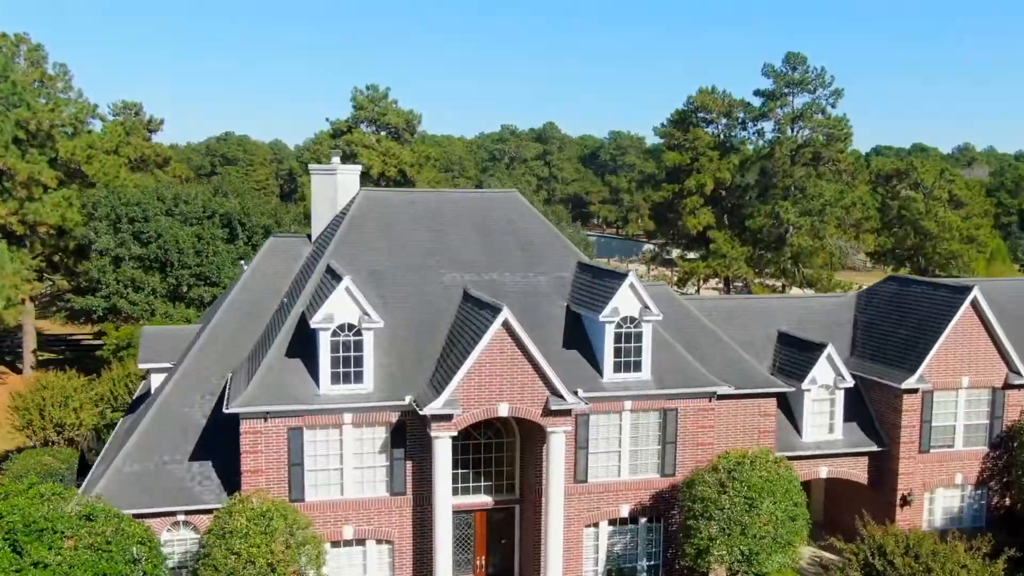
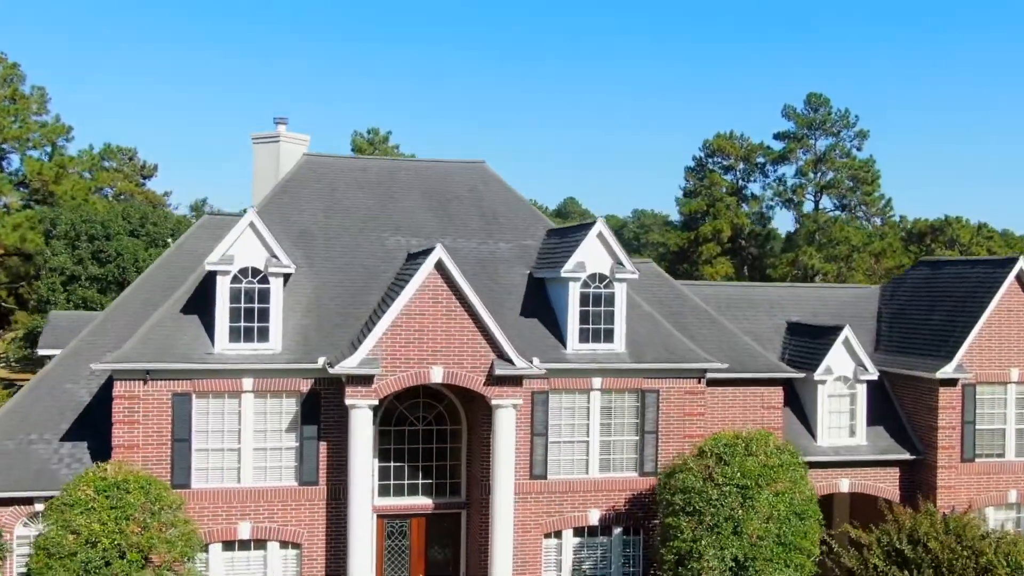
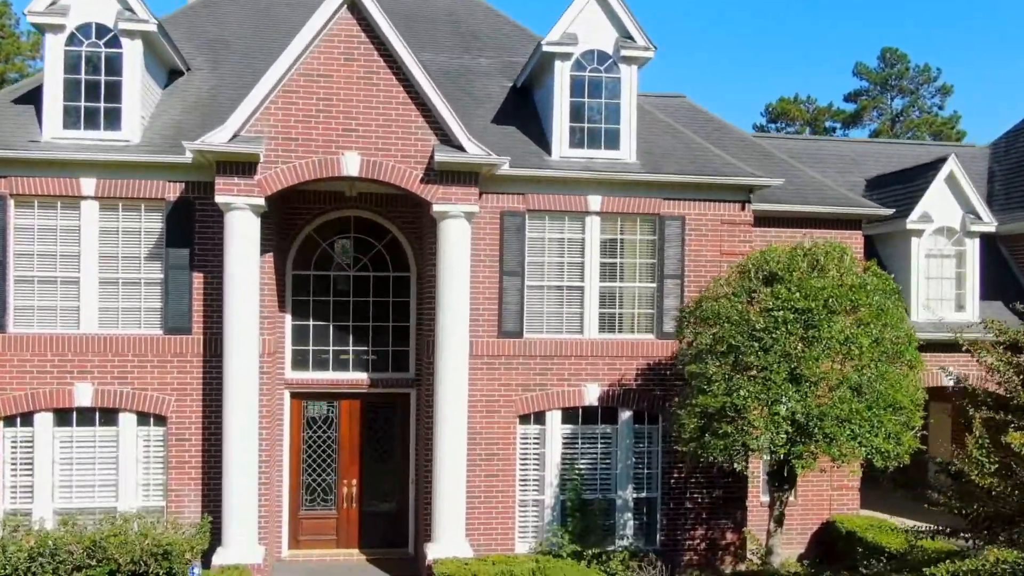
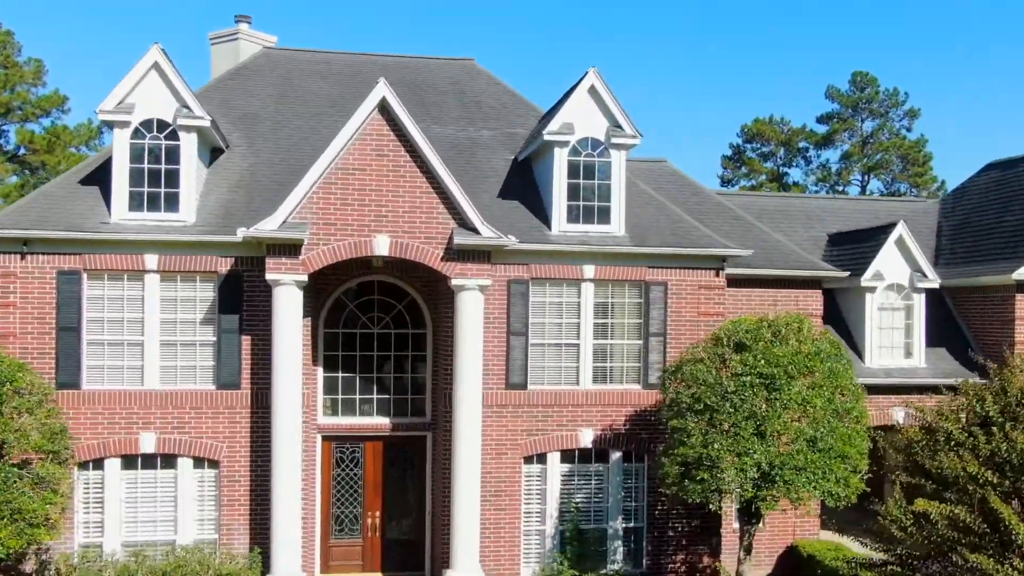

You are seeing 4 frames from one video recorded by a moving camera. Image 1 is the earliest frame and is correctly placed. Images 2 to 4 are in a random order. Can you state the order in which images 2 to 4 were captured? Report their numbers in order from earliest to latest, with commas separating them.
2, 4, 3
